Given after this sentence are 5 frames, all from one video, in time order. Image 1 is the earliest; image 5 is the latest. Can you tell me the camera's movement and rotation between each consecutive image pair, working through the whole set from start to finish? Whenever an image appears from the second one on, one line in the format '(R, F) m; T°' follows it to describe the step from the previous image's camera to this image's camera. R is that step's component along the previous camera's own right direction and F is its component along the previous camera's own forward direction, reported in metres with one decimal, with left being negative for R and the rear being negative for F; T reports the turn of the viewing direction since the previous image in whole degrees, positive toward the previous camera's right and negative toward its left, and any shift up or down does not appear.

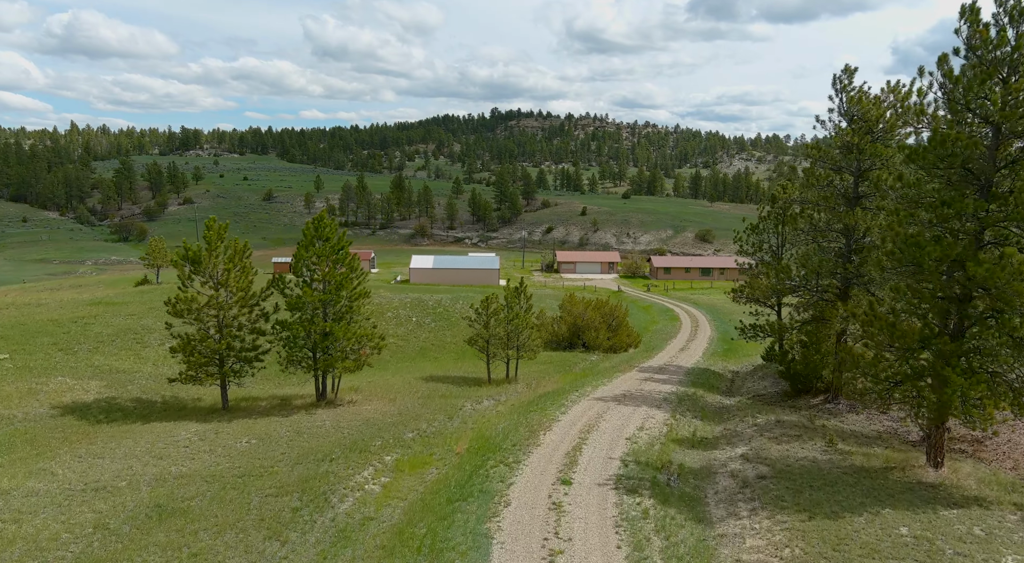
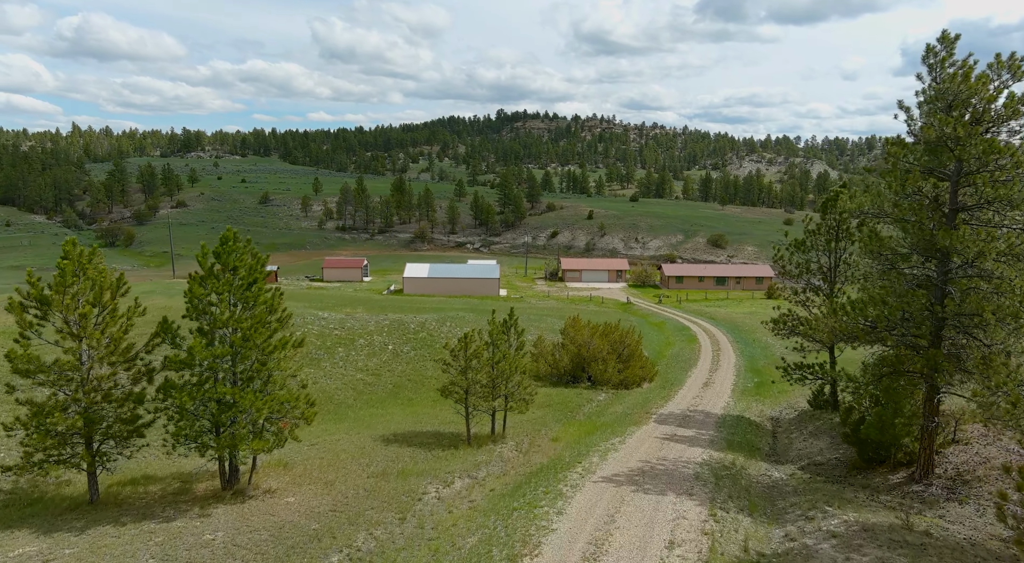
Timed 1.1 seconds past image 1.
(+0.8, +7.0) m; -1°
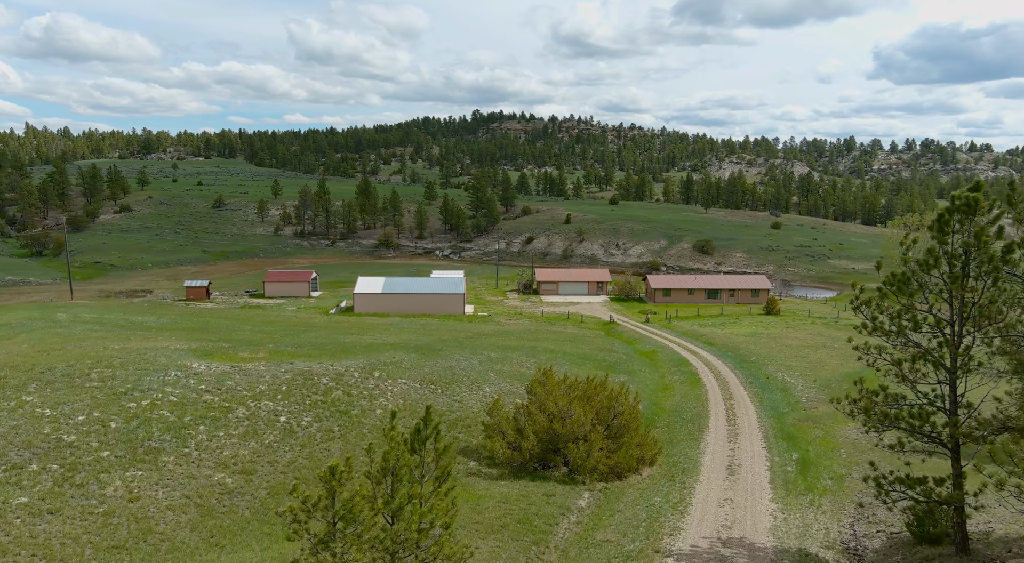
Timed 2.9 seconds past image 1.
(+1.5, +11.8) m; +2°
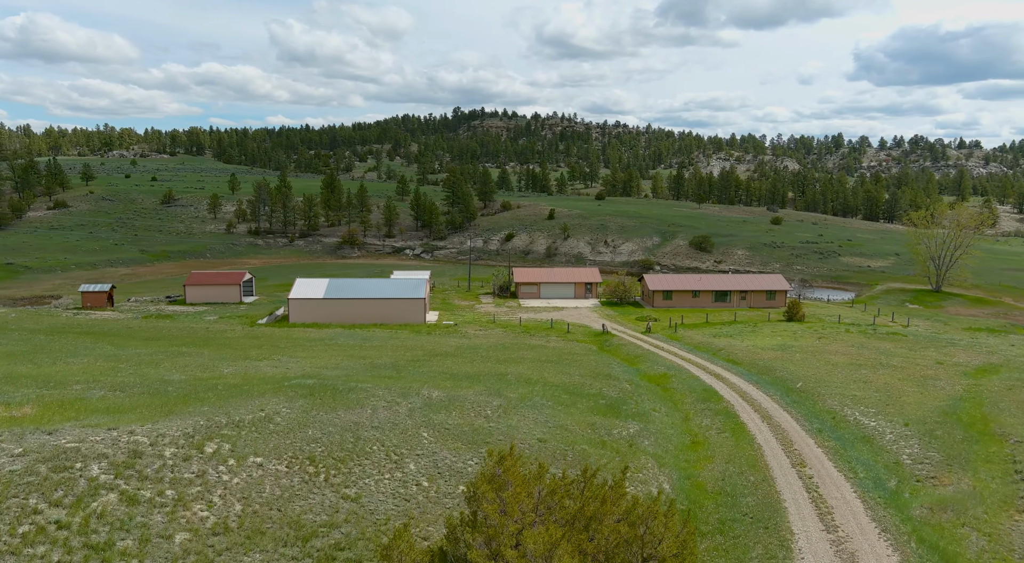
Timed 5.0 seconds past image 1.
(+1.4, +15.1) m; +1°
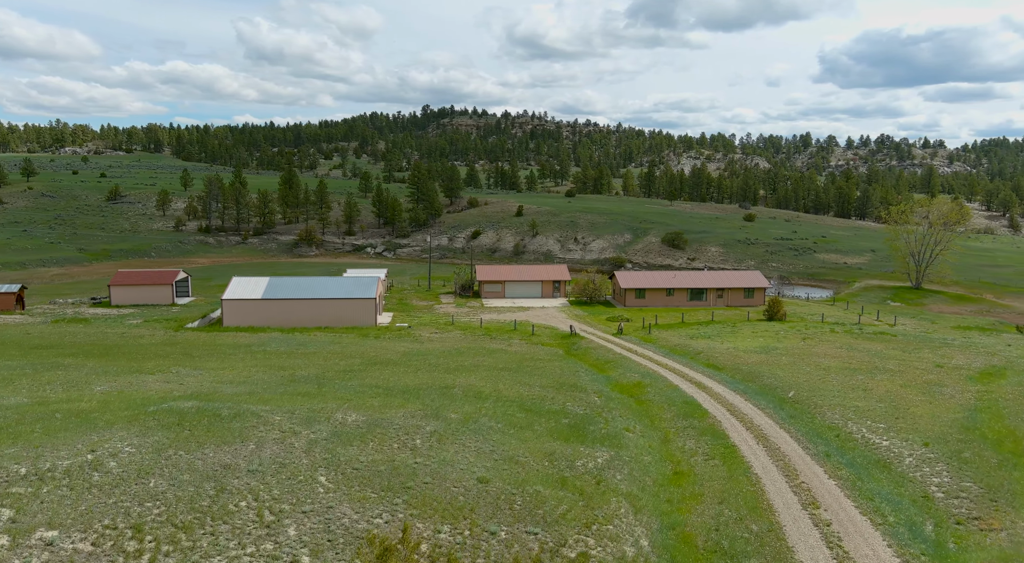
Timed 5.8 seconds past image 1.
(+1.2, +6.0) m; +2°
